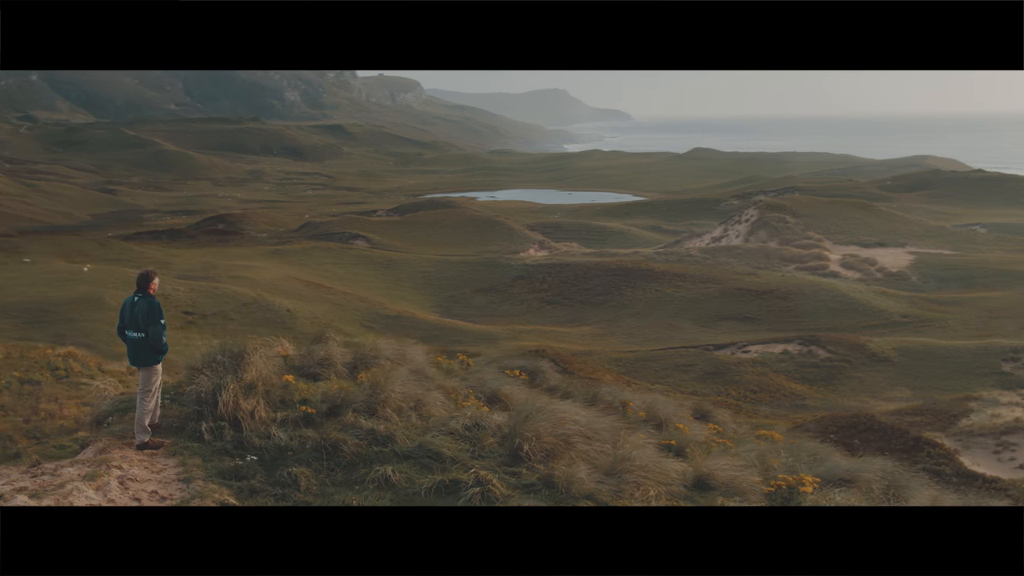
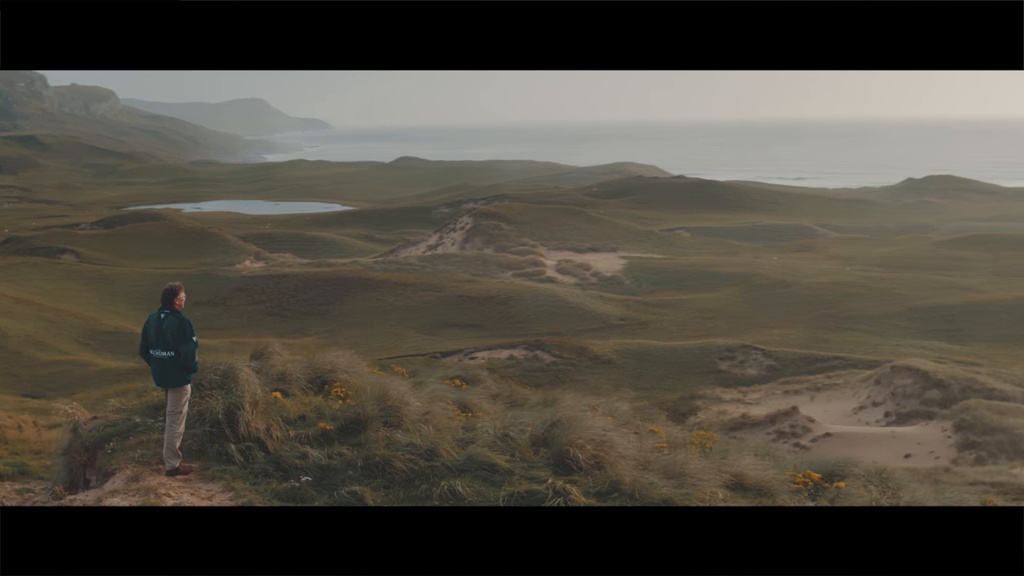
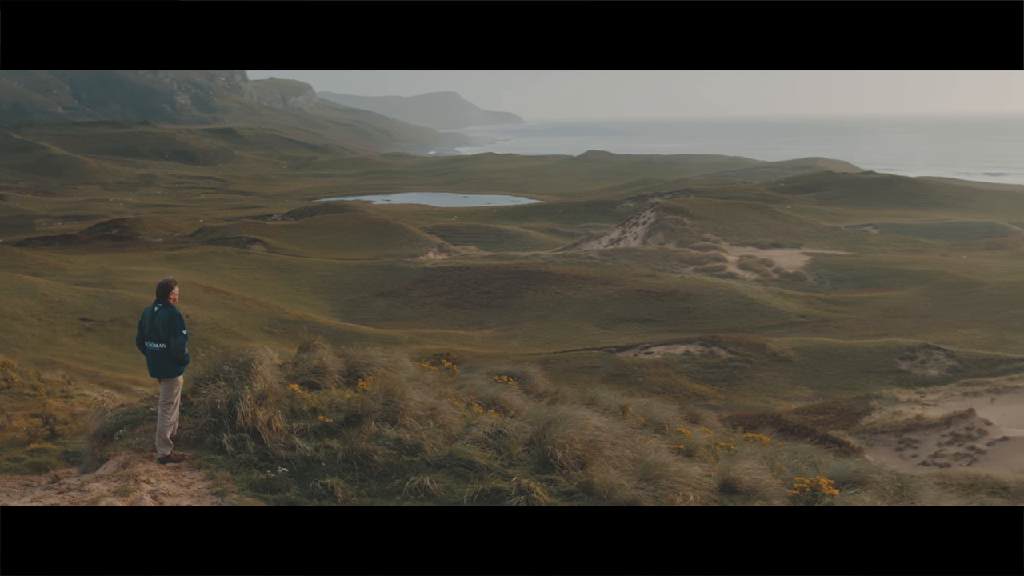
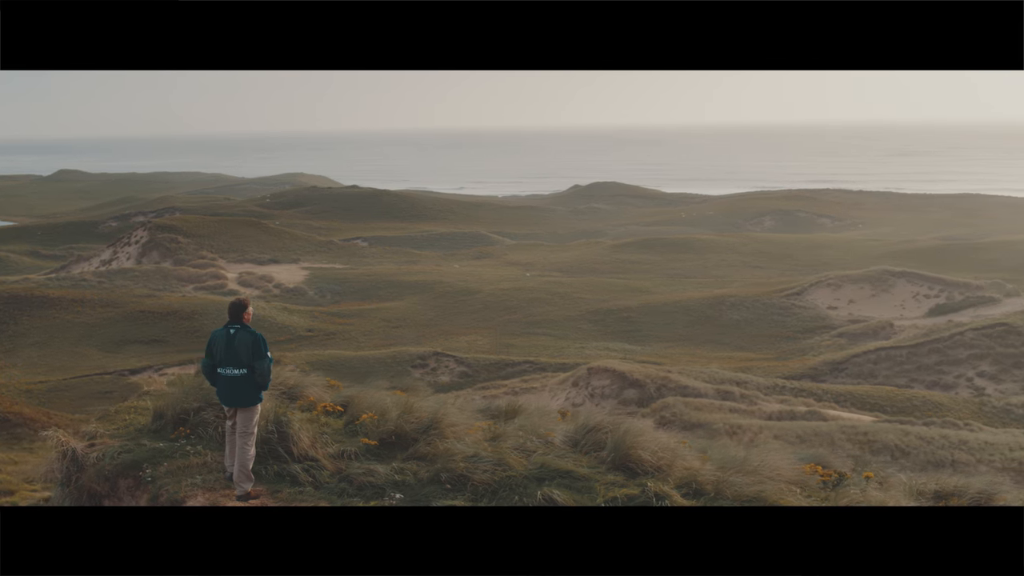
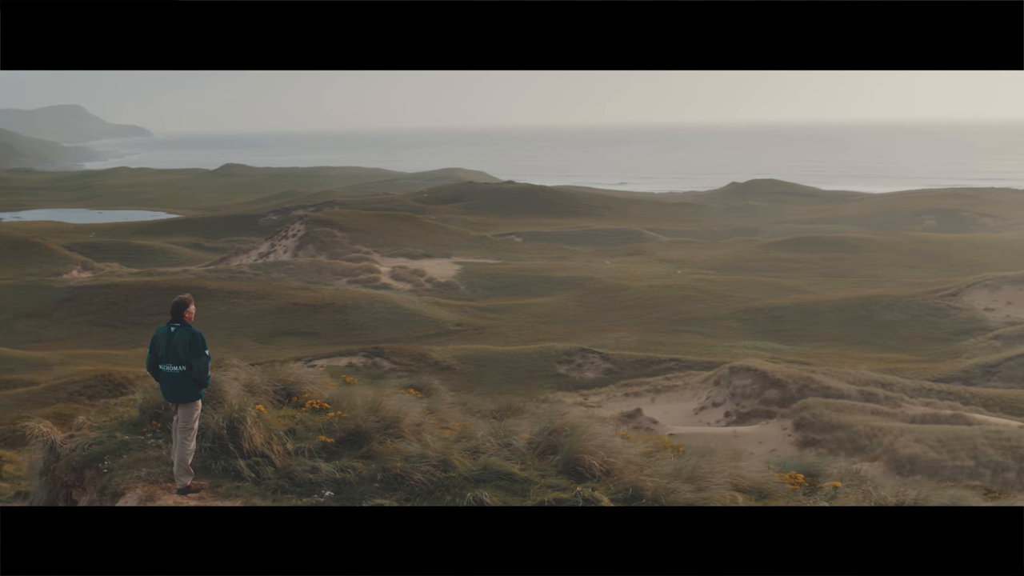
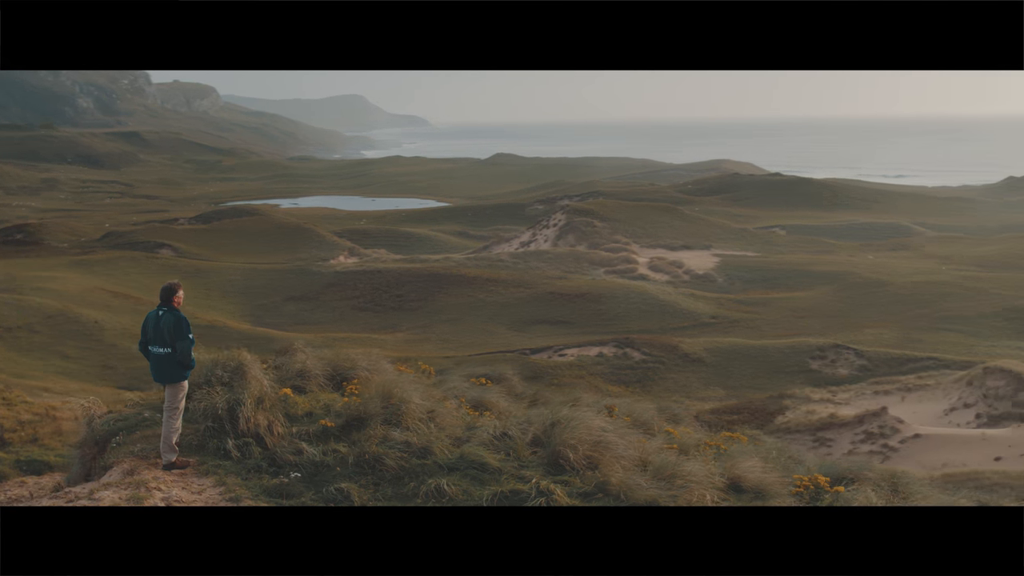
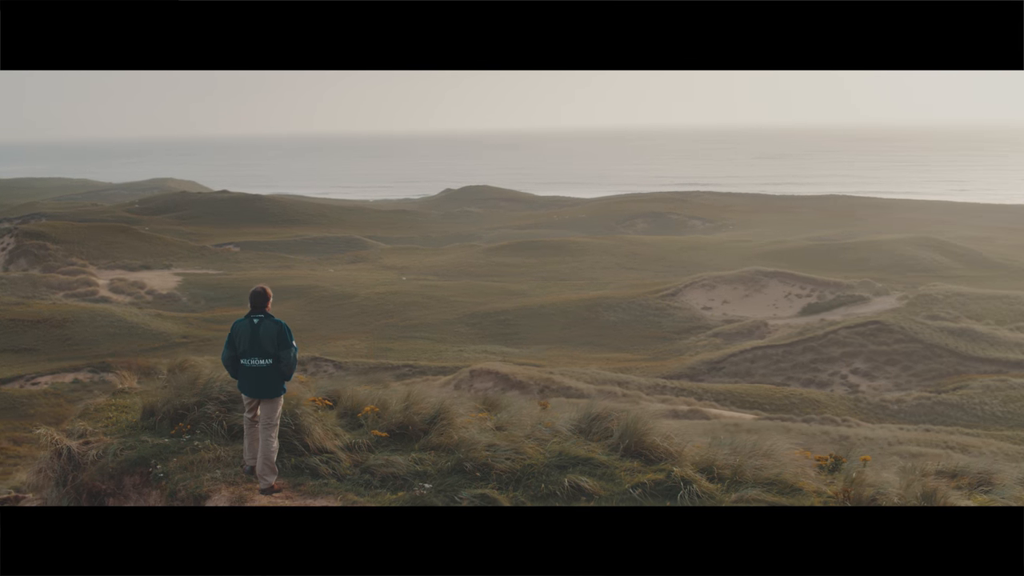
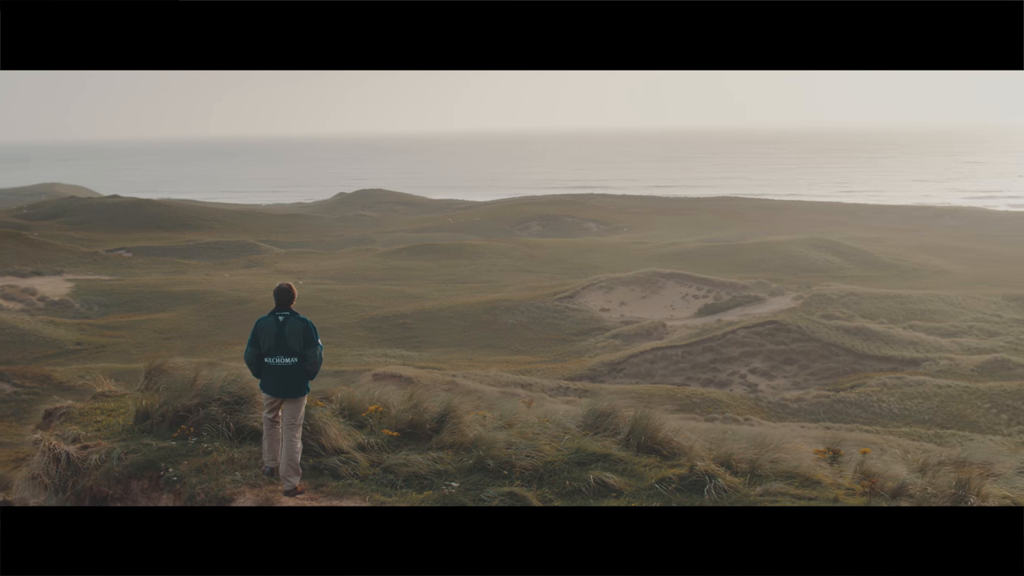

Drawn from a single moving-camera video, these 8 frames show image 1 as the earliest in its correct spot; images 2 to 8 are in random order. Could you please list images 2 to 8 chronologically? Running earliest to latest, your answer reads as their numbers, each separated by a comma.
3, 6, 2, 5, 4, 7, 8
